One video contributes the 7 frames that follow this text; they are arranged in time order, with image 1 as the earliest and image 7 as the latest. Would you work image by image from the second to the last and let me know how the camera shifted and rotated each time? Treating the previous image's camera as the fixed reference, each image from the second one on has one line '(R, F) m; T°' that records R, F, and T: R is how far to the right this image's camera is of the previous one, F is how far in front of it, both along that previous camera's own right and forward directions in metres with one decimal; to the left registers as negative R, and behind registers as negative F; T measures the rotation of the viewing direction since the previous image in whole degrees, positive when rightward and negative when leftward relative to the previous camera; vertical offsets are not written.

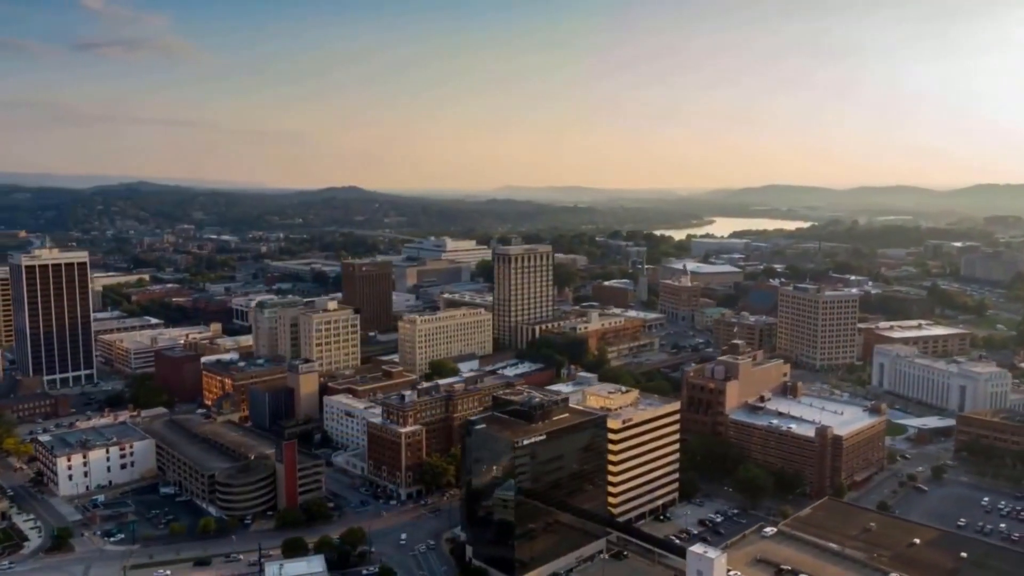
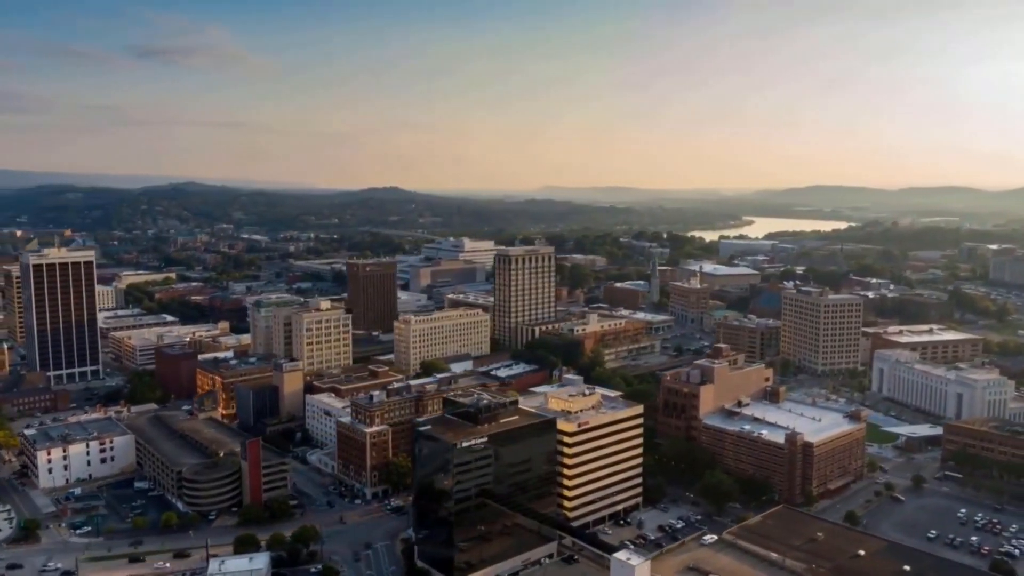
(+3.1, +0.1) m; -3°
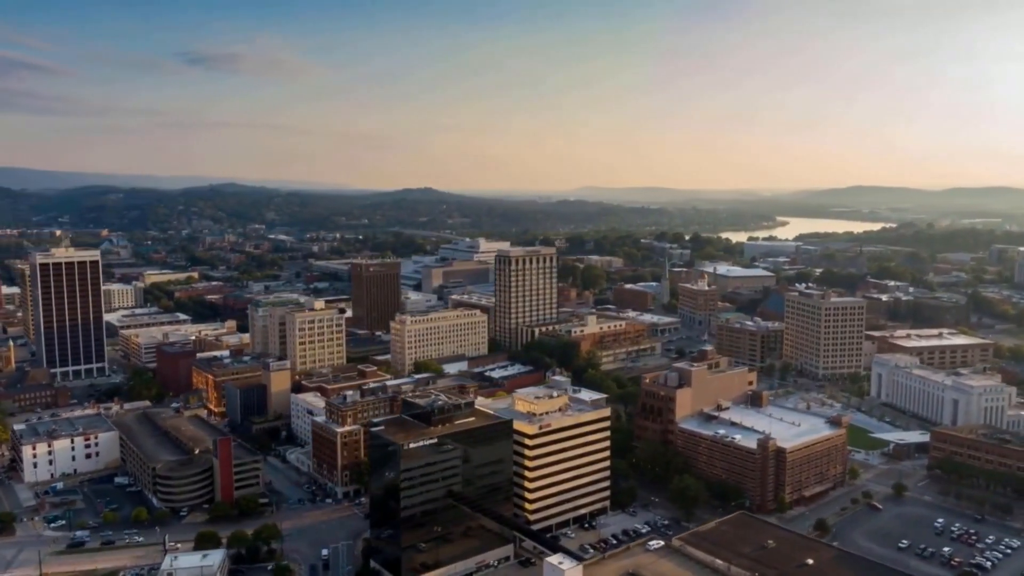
(+2.6, +0.1) m; -3°
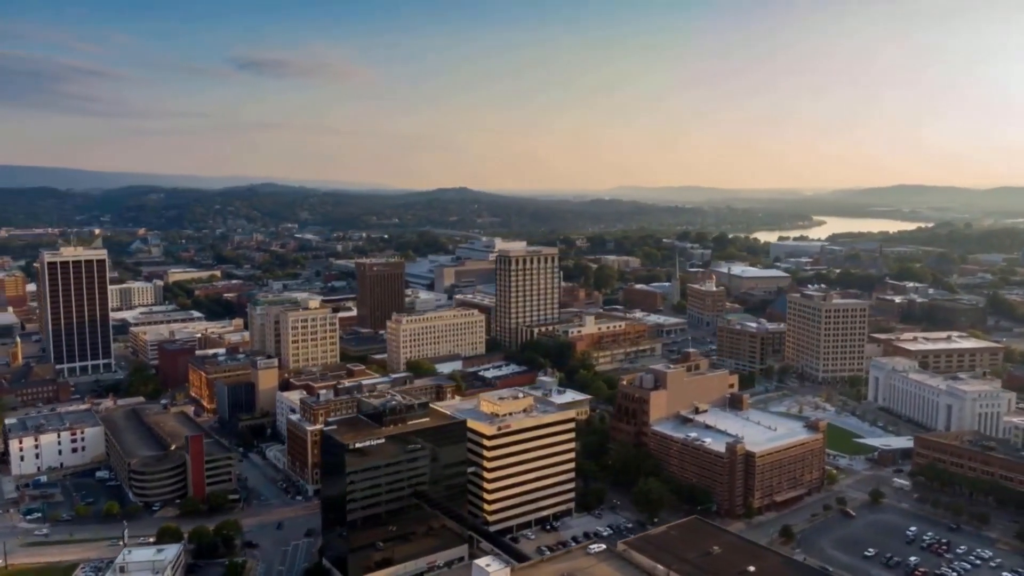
(+2.7, +0.2) m; -3°
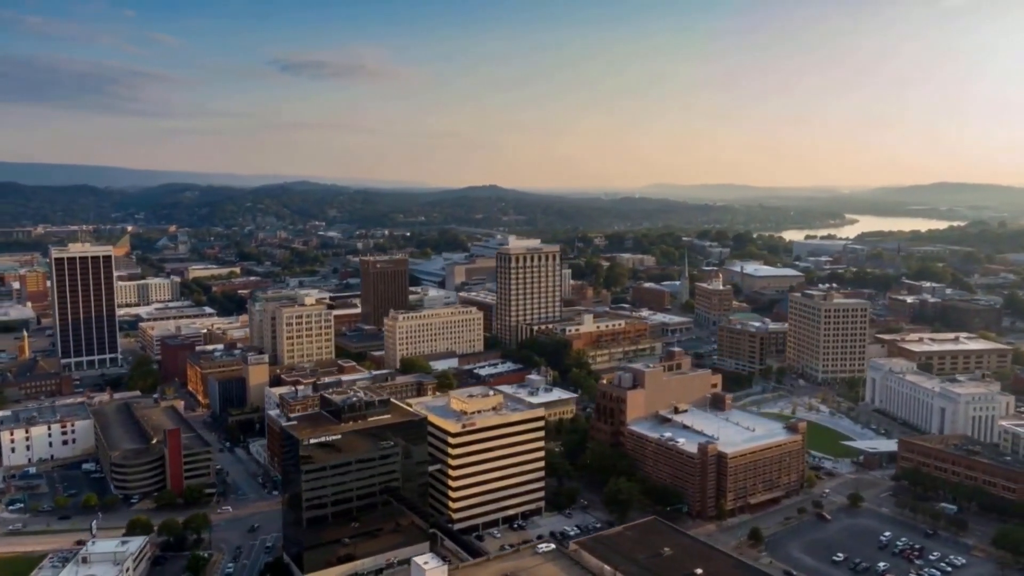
(+2.3, +0.1) m; -2°
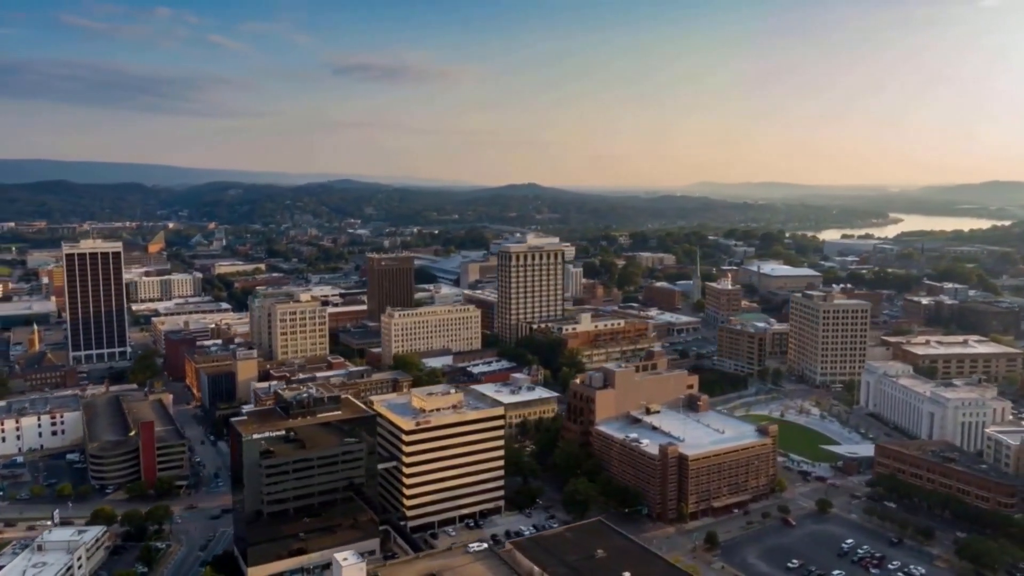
(+3.0, +0.2) m; -3°
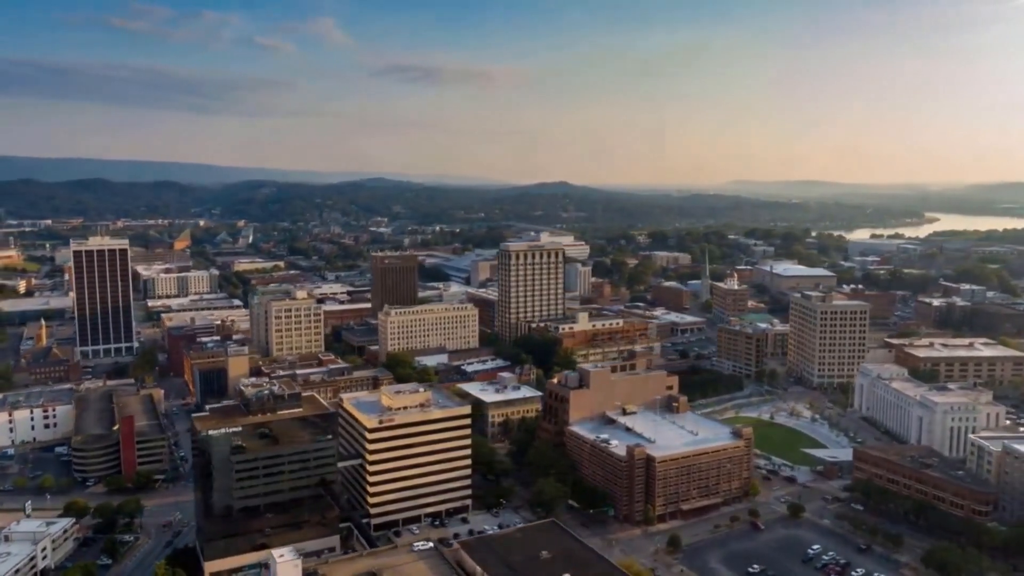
(+2.4, +0.2) m; -2°
